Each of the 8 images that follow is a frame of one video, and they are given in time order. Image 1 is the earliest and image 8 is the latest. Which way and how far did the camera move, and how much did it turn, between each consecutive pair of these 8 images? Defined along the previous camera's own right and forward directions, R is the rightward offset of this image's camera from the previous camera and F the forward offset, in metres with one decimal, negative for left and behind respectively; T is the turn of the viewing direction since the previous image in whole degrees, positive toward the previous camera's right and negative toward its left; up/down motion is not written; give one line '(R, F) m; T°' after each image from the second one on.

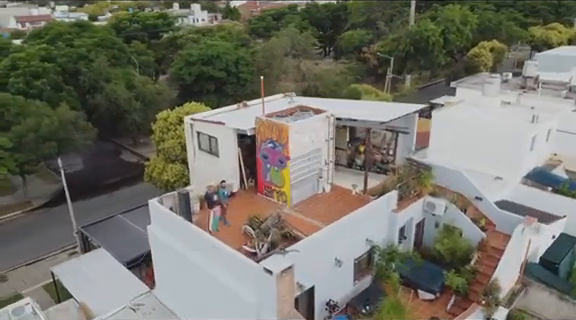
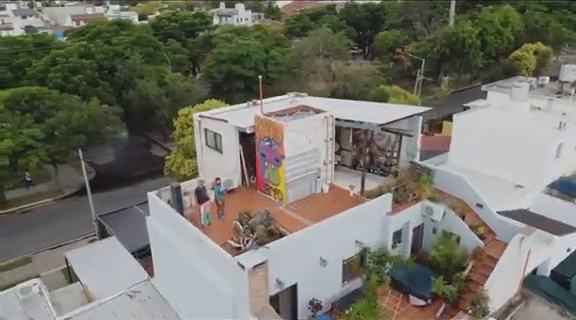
(+1.6, -0.1) m; -6°
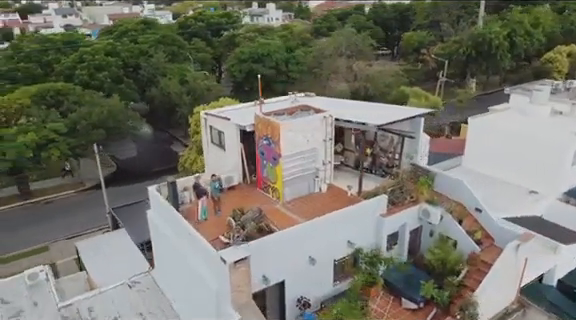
(+1.2, -0.1) m; -4°
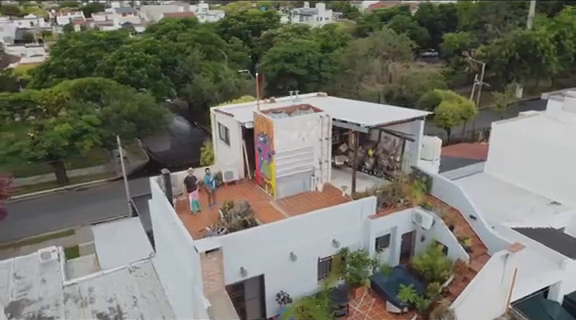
(+2.0, -0.2) m; -6°
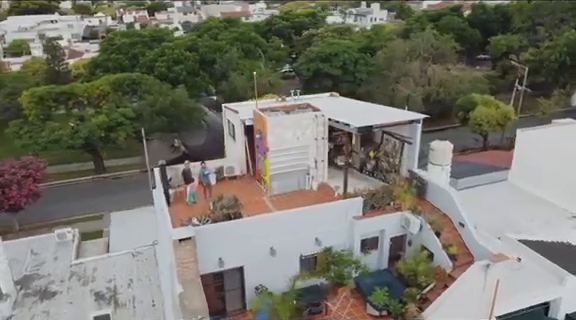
(+2.2, -0.2) m; -7°
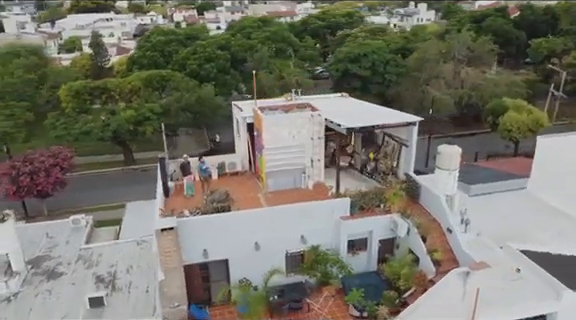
(+1.8, -0.2) m; -6°
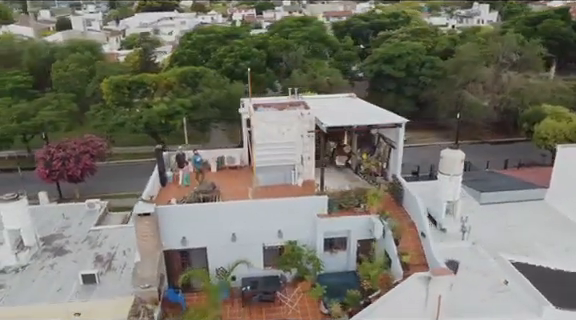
(+2.5, -0.2) m; -7°
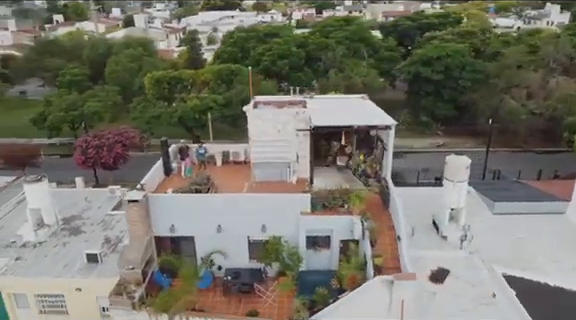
(+2.4, -0.2) m; -8°
